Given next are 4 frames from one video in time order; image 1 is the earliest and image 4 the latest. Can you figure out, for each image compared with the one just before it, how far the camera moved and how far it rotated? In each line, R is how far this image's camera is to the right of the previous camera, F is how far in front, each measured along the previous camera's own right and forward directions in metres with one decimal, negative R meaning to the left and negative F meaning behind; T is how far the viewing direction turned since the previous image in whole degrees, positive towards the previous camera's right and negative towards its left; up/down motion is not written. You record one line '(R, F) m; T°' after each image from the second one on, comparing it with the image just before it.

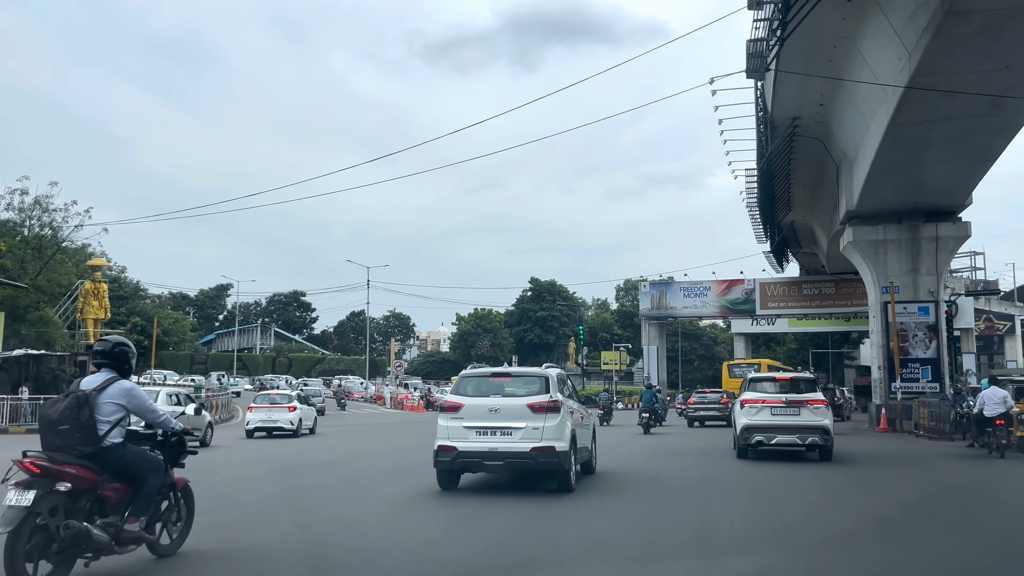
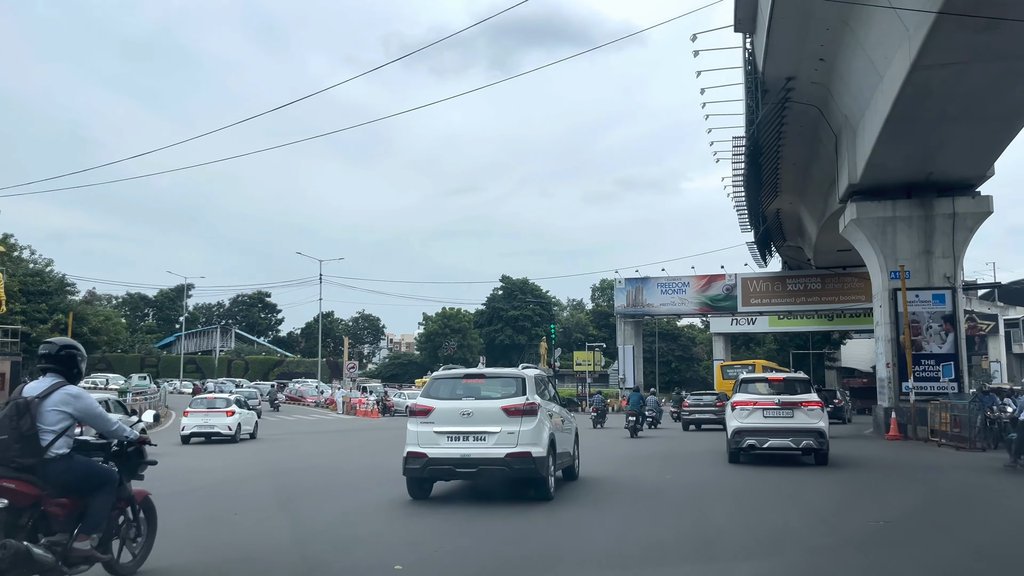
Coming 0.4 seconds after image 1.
(+0.9, +0.6) m; -2°
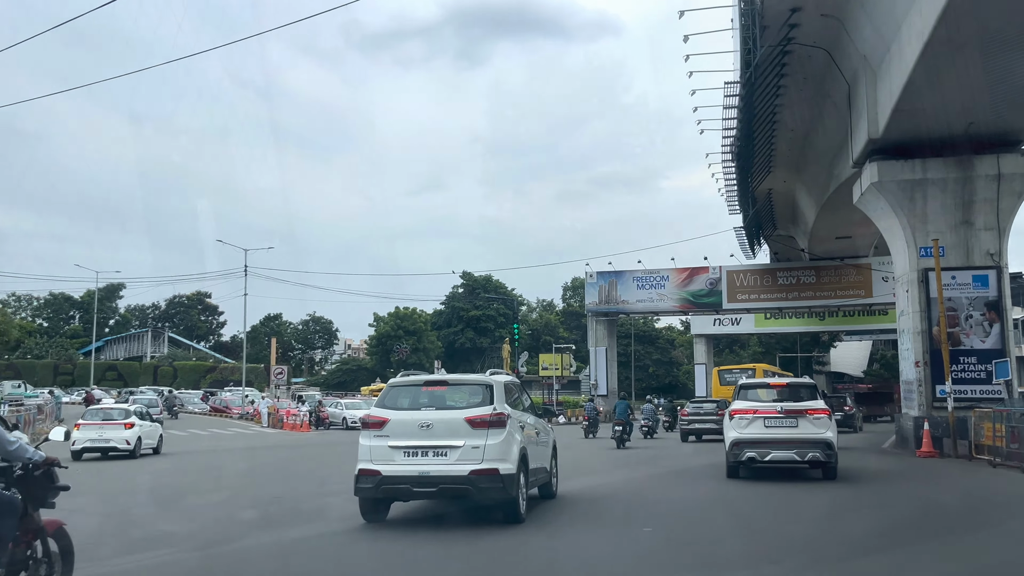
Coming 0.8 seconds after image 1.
(+1.0, +1.3) m; -2°
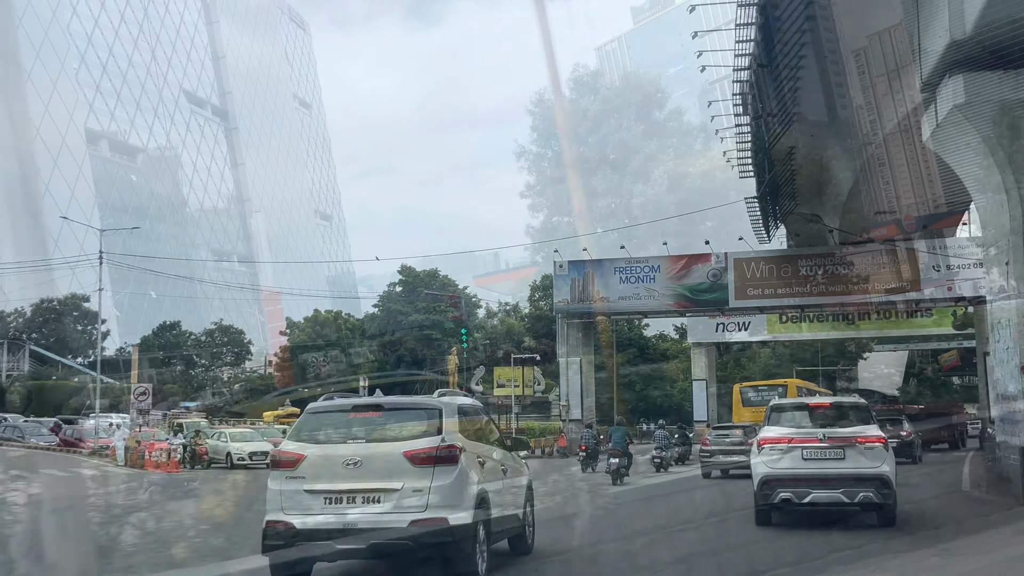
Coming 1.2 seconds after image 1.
(+0.5, +2.2) m; 0°
